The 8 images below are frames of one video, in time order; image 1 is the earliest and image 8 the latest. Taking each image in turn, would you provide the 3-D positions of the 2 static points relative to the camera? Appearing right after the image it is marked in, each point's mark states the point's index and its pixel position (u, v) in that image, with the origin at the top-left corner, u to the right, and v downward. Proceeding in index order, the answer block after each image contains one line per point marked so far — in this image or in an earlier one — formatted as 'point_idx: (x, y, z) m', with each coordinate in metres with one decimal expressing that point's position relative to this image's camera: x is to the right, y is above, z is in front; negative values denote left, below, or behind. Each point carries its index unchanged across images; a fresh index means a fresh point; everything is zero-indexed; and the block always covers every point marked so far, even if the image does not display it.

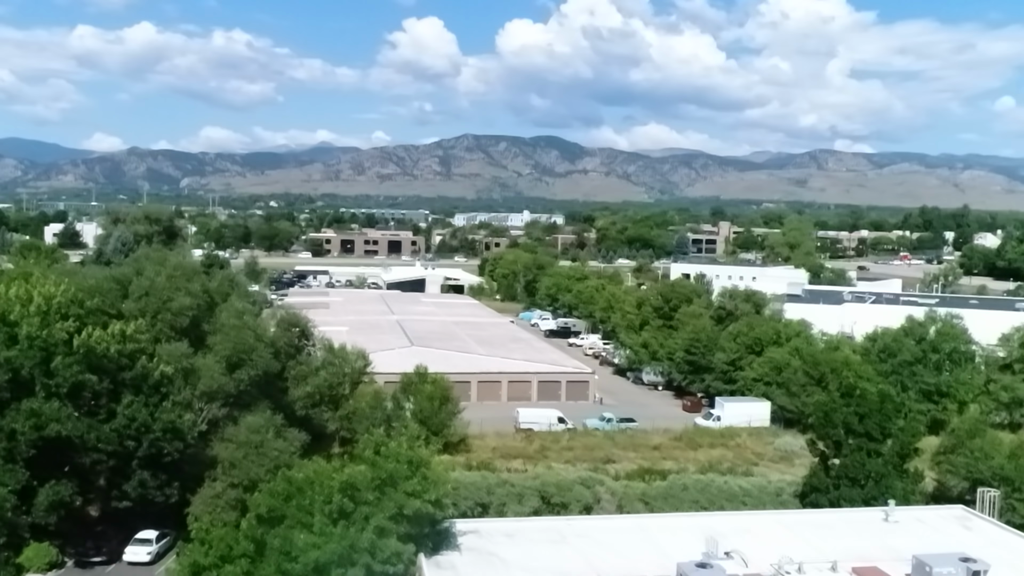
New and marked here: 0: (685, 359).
0: (+1.9, -0.8, +11.0) m
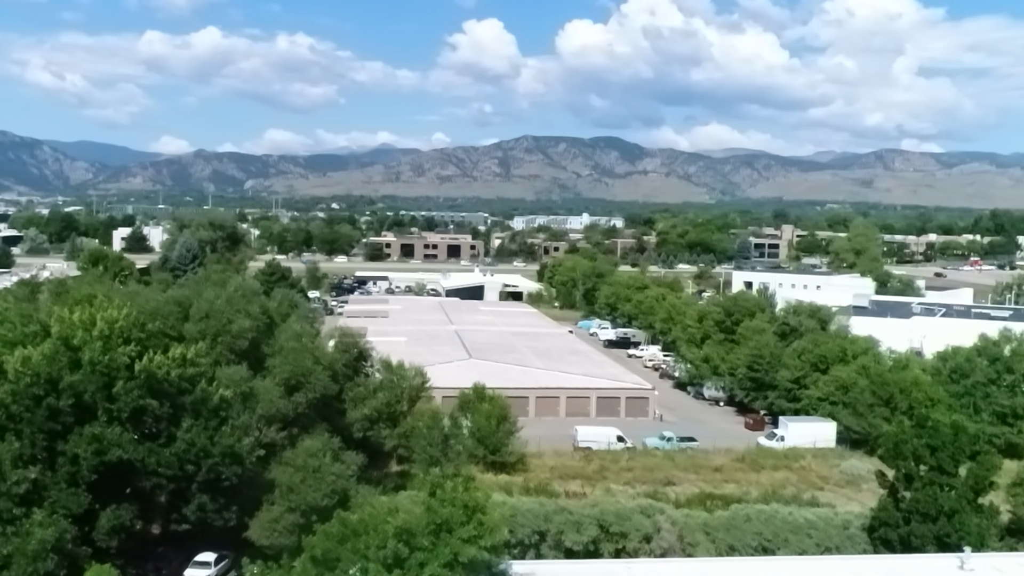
0: (+2.5, -0.9, +10.8) m
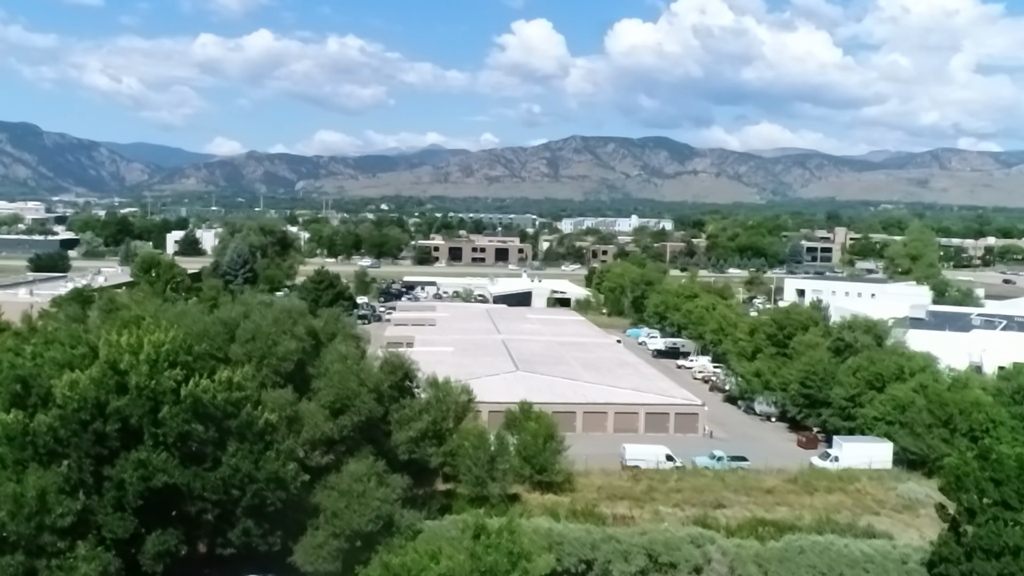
0: (+3.0, -1.1, +10.5) m
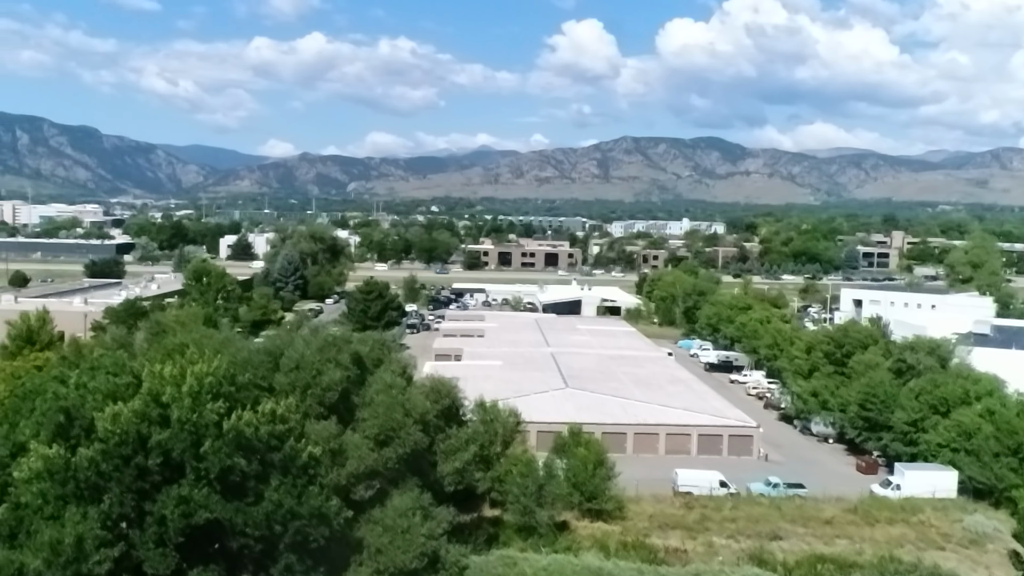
0: (+3.5, -1.3, +10.2) m
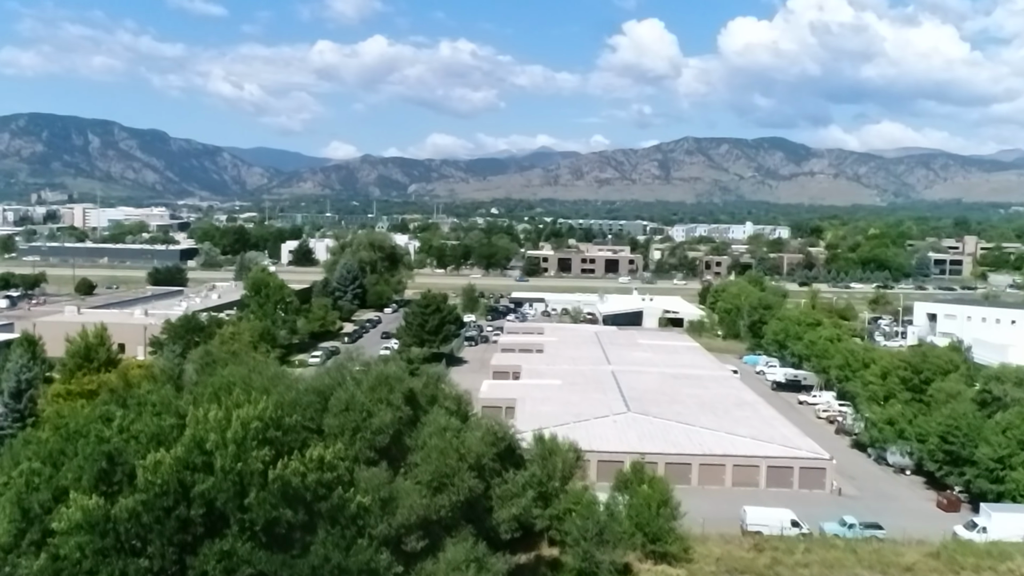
0: (+4.1, -1.5, +9.6) m
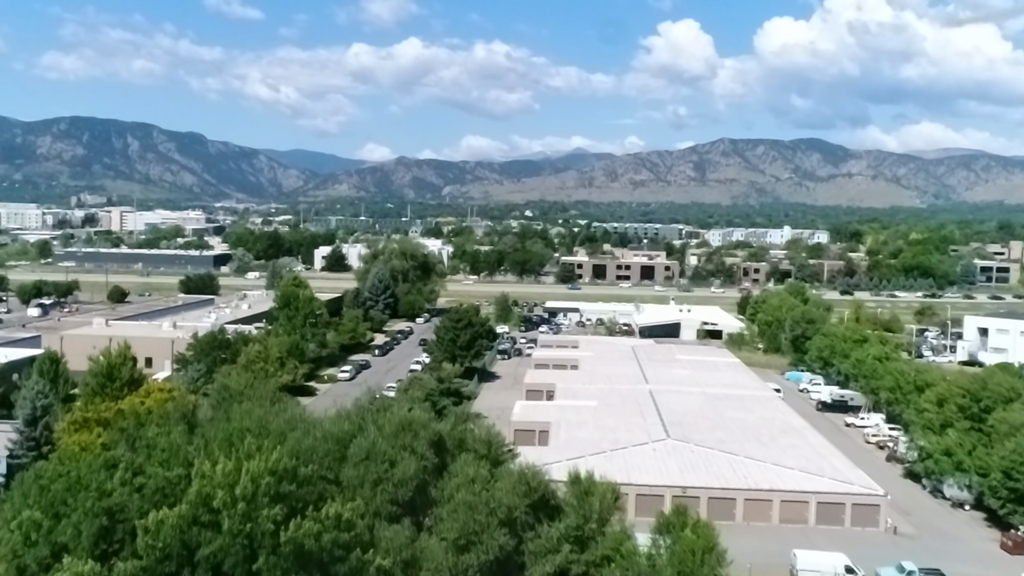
0: (+4.4, -1.8, +9.0) m
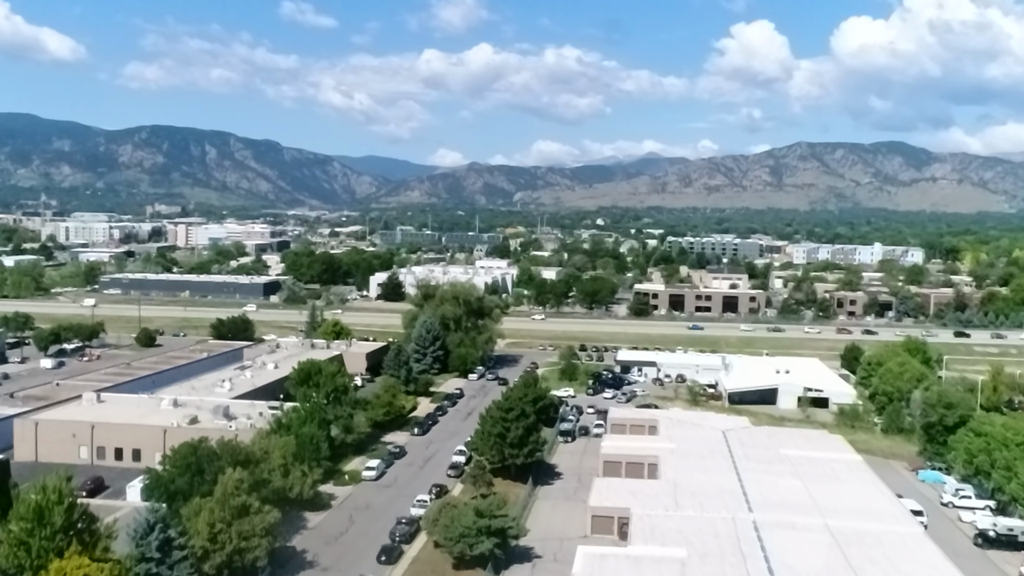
0: (+4.7, -2.8, +5.4) m
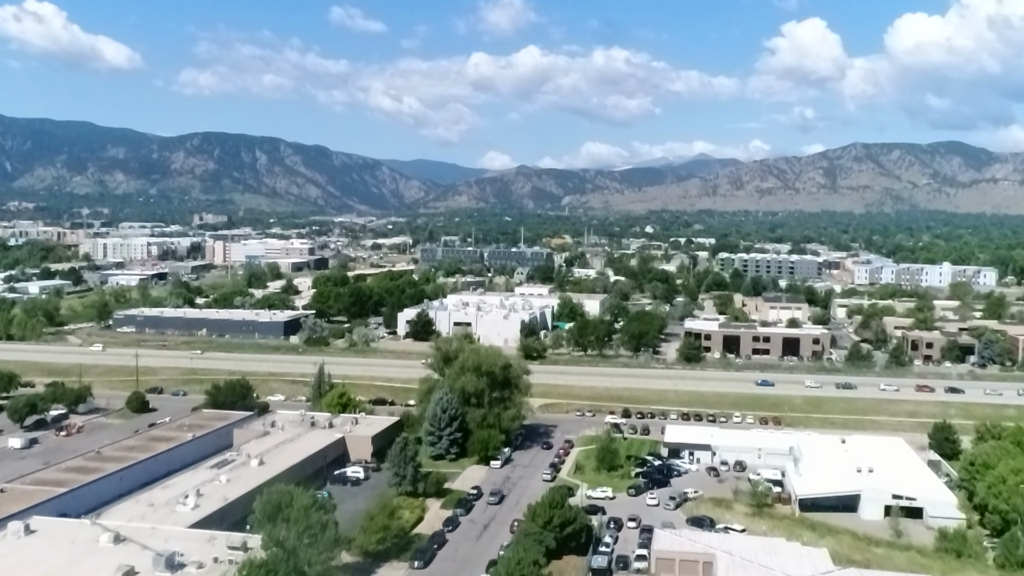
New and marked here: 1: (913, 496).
0: (+4.4, -4.1, +2.1) m
1: (+6.3, -3.2, +15.8) m
